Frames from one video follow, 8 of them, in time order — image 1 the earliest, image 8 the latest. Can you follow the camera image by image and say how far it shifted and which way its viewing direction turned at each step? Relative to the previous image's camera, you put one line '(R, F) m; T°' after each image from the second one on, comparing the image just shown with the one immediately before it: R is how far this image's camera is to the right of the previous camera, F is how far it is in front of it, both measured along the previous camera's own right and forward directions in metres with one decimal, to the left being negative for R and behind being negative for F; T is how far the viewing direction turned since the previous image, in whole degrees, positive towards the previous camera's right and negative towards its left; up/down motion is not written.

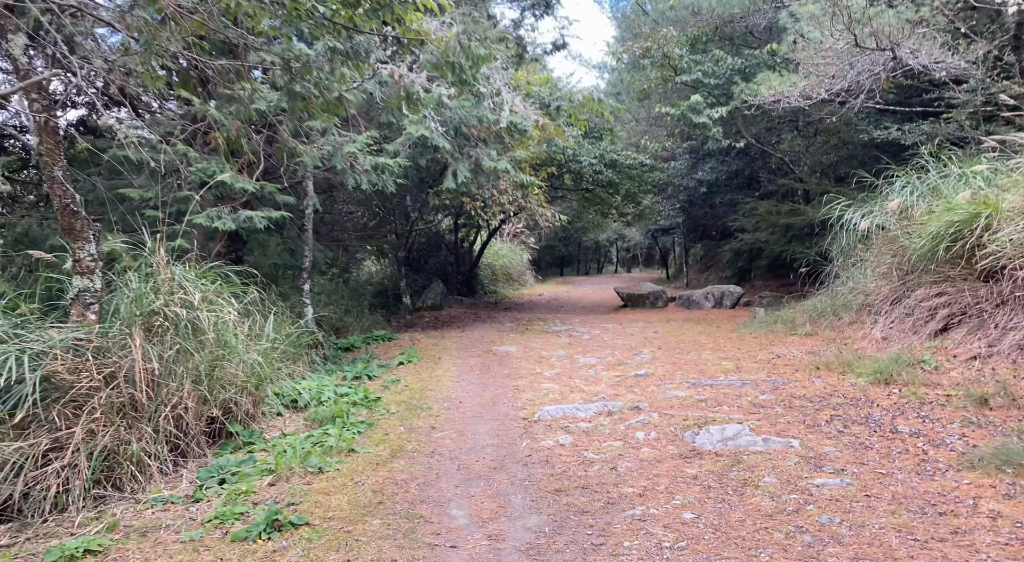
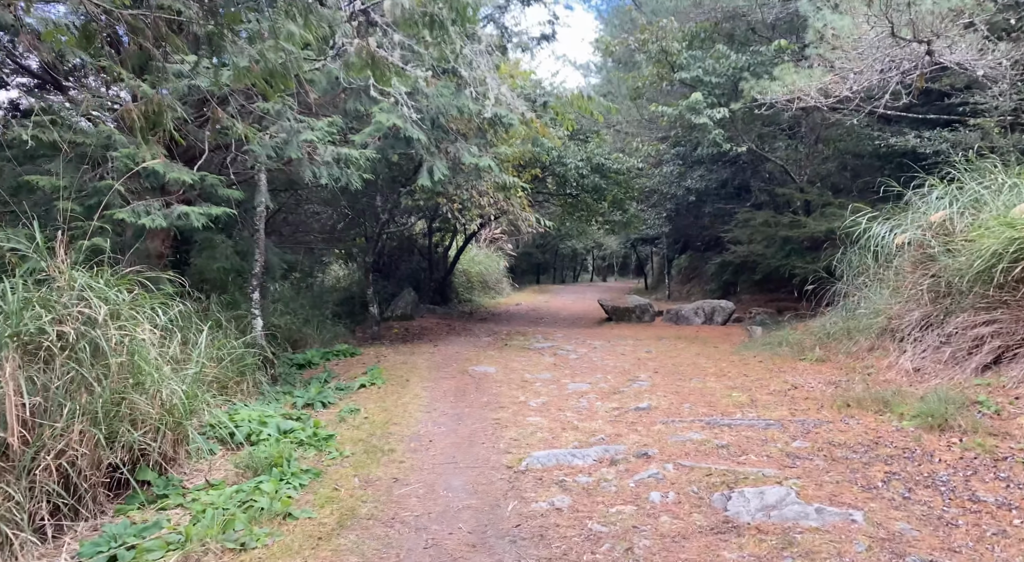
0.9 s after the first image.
(-0.1, +1.1) m; +2°
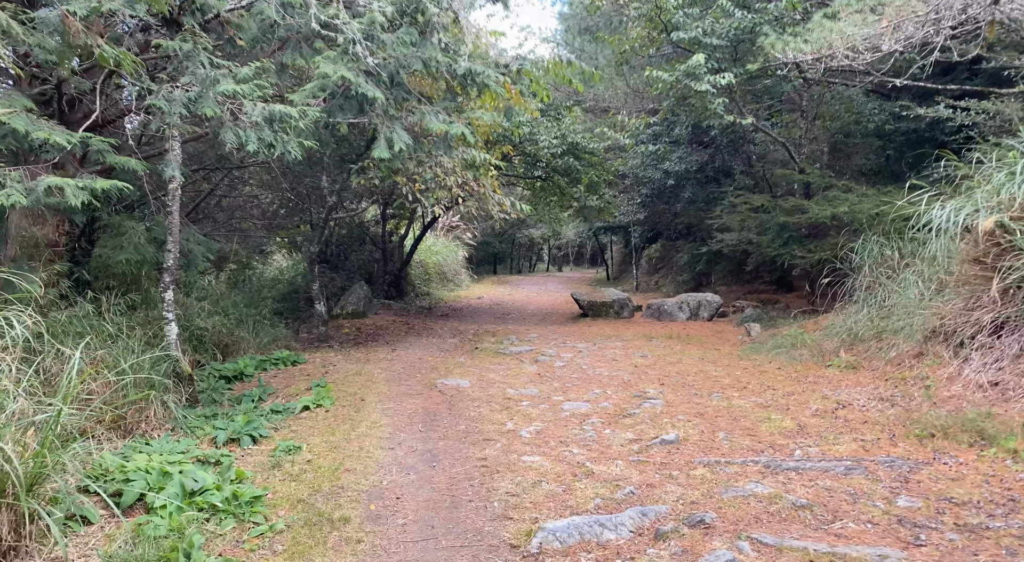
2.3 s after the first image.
(-0.3, +1.6) m; +4°
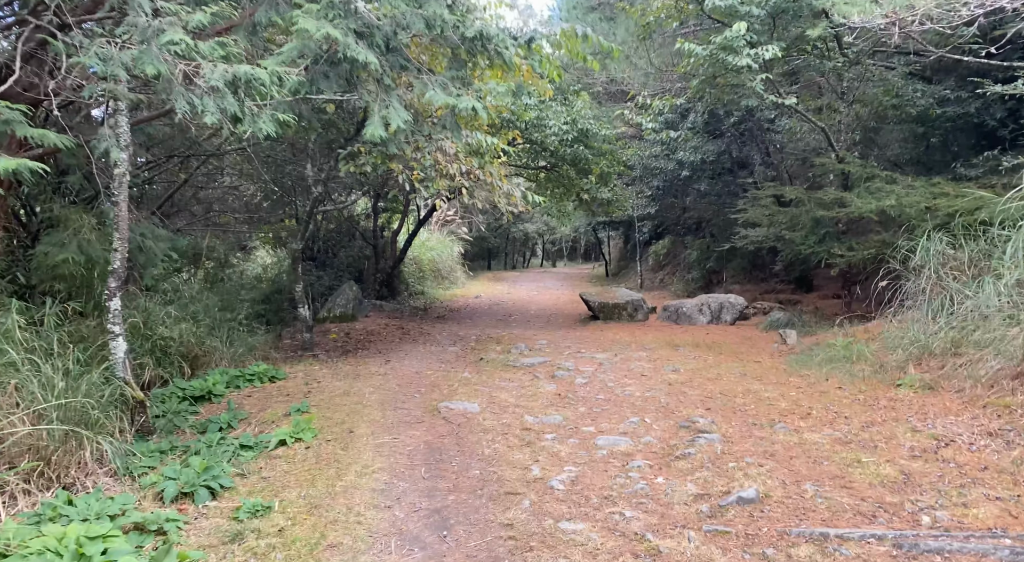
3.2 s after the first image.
(-0.2, +1.2) m; +1°
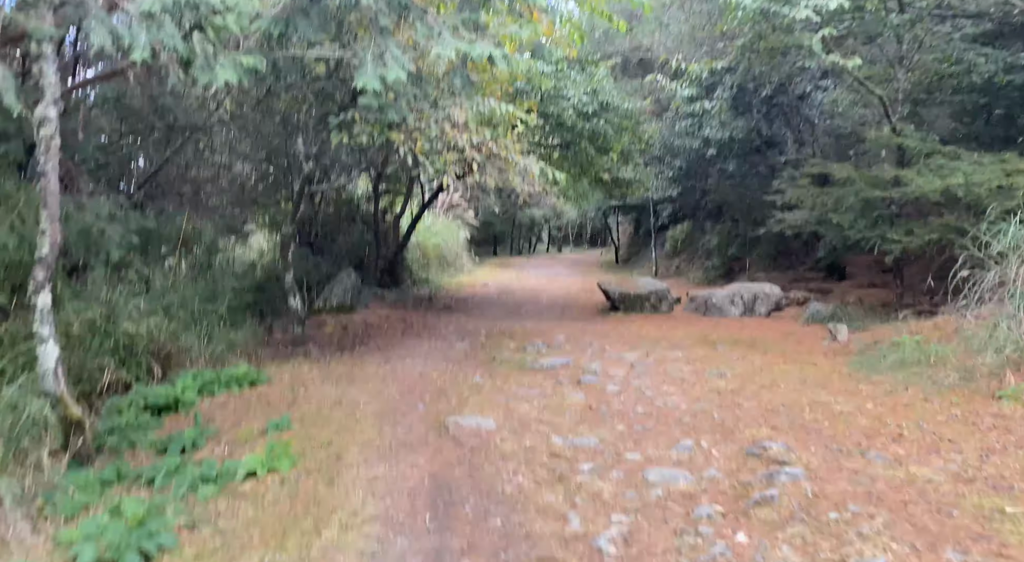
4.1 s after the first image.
(-0.1, +1.1) m; 0°
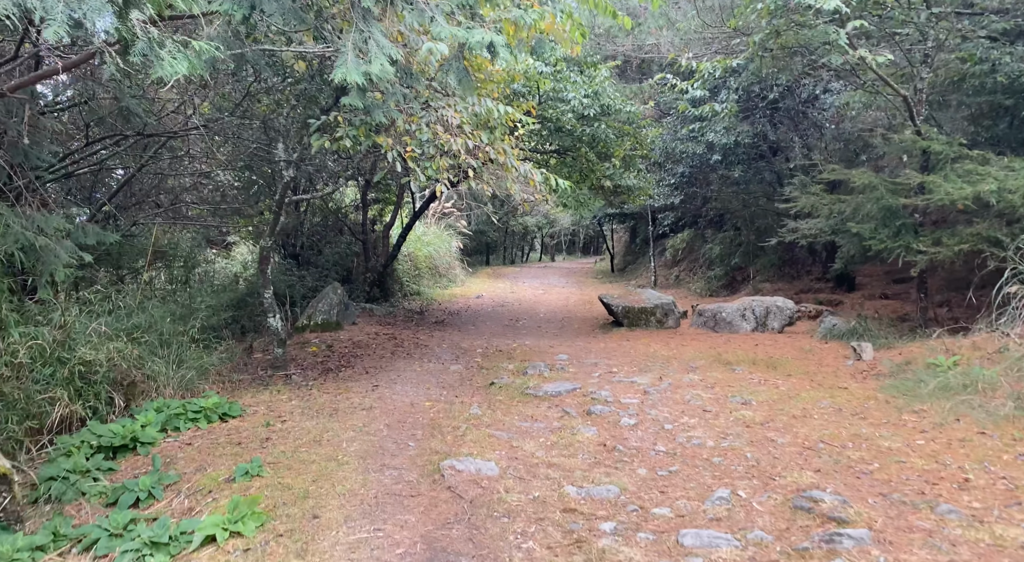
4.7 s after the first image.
(-0.1, +0.7) m; +1°
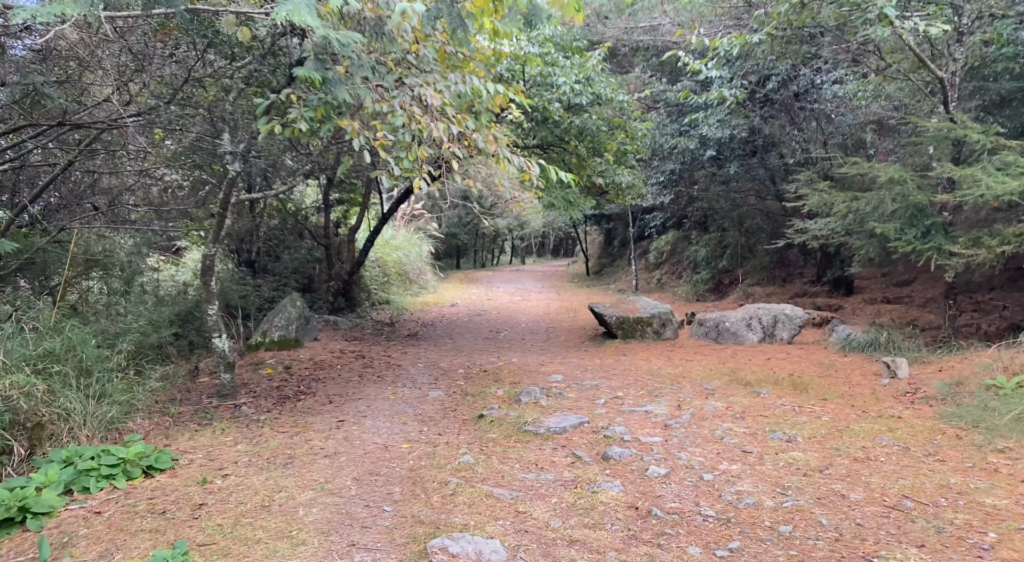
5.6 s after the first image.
(-0.2, +1.1) m; +2°
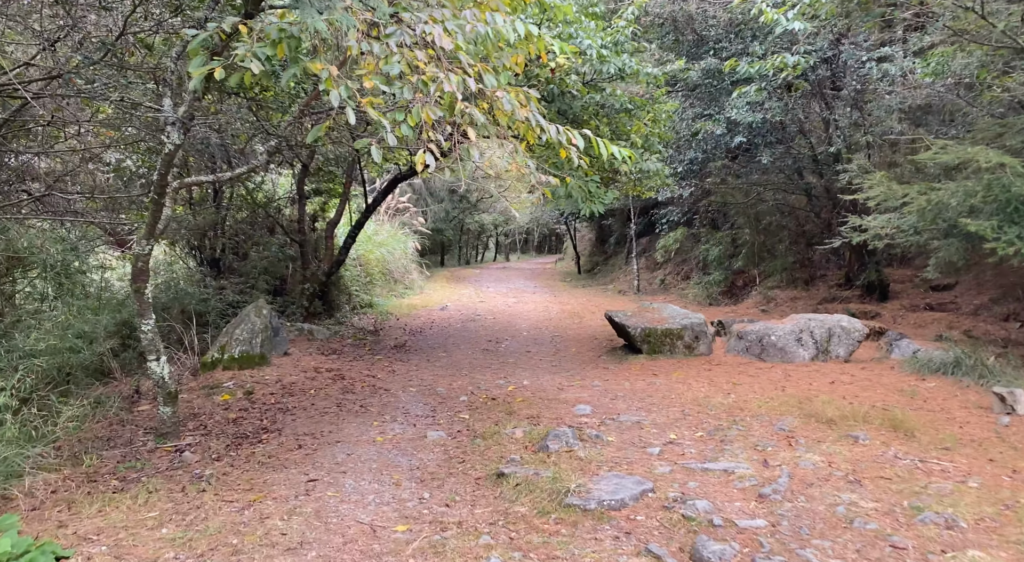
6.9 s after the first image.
(-0.3, +1.6) m; +1°
